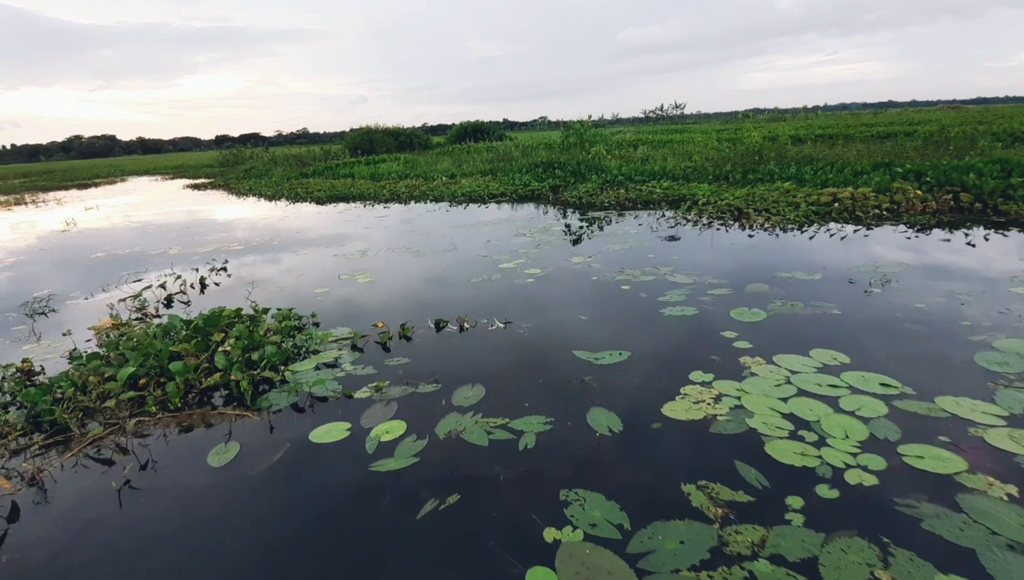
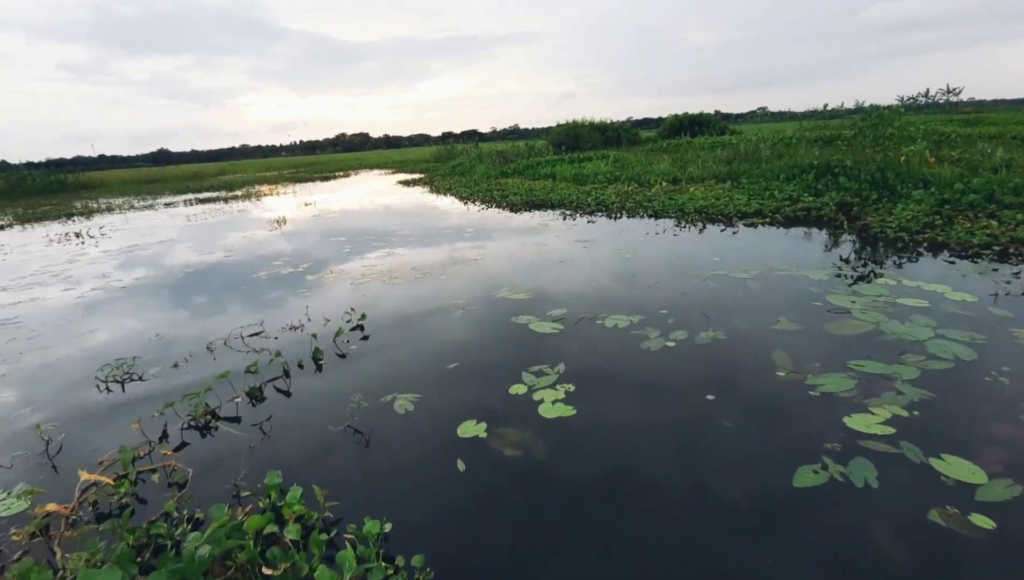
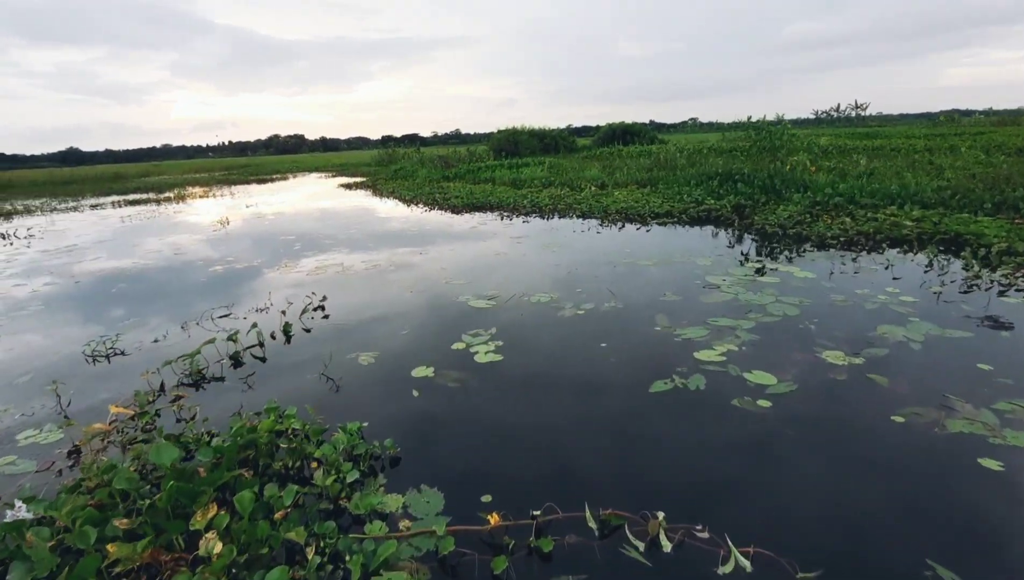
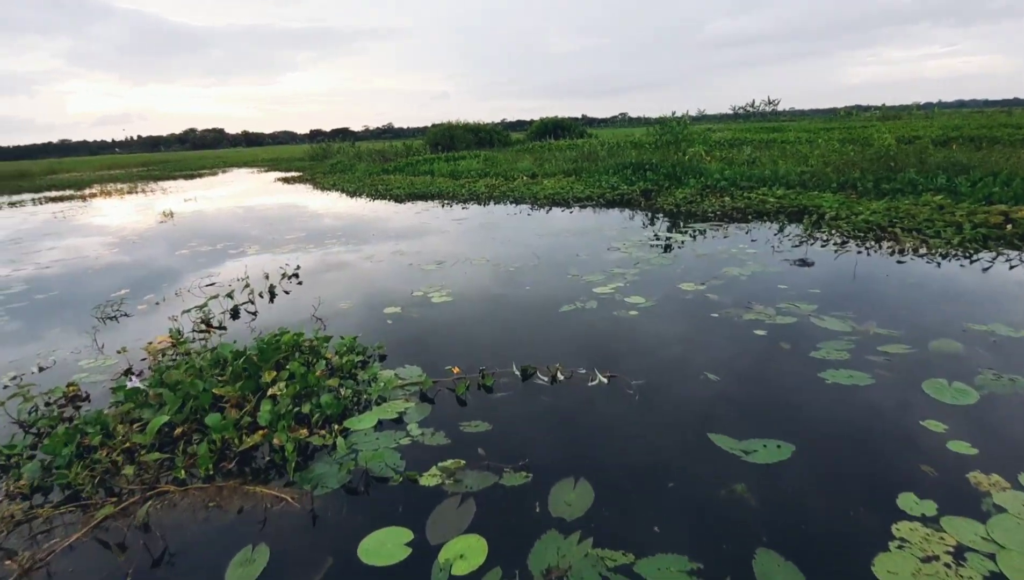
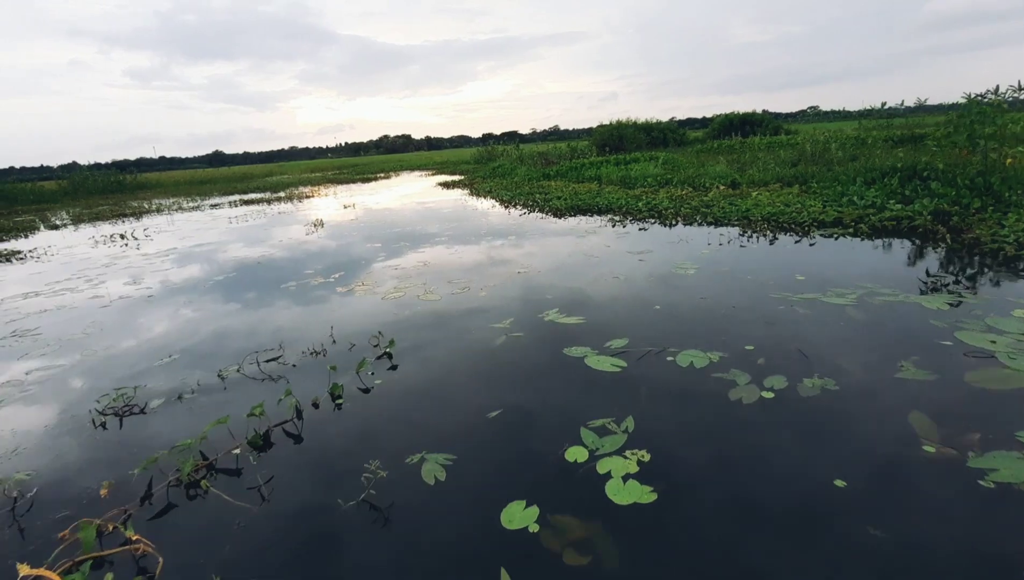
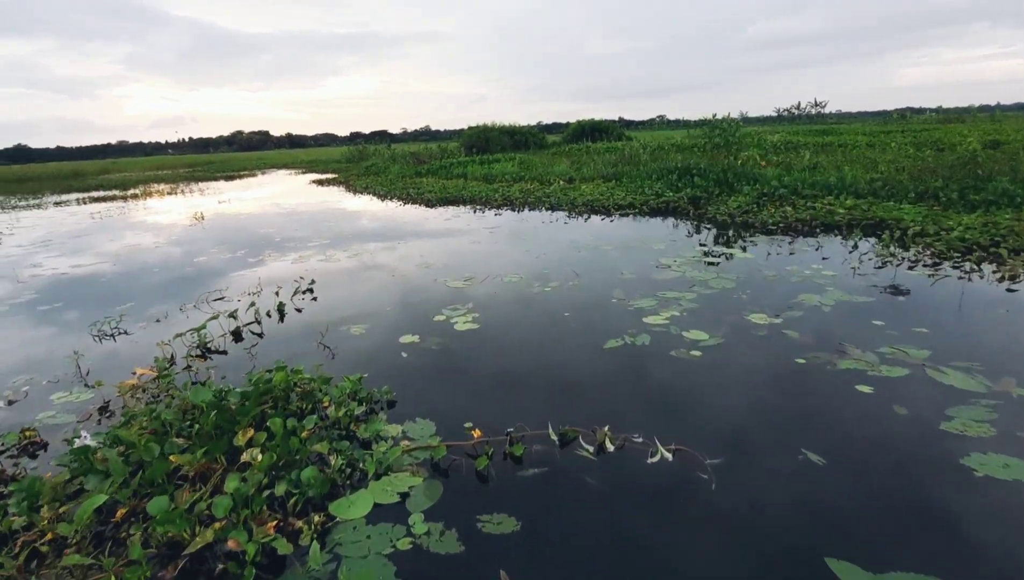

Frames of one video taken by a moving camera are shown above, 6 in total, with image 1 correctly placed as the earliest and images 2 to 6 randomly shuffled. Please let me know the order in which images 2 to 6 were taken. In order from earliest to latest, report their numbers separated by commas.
4, 6, 3, 2, 5
